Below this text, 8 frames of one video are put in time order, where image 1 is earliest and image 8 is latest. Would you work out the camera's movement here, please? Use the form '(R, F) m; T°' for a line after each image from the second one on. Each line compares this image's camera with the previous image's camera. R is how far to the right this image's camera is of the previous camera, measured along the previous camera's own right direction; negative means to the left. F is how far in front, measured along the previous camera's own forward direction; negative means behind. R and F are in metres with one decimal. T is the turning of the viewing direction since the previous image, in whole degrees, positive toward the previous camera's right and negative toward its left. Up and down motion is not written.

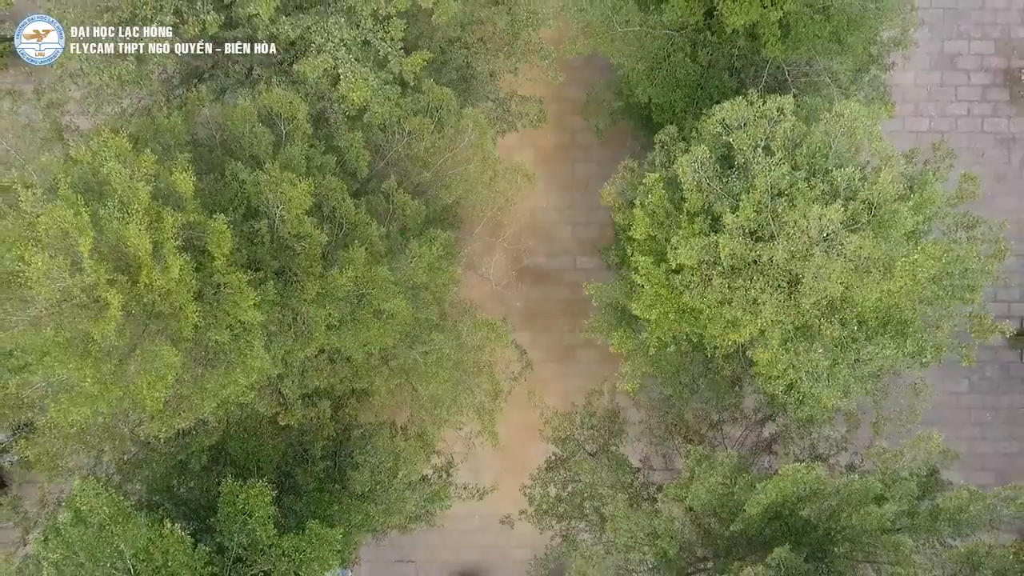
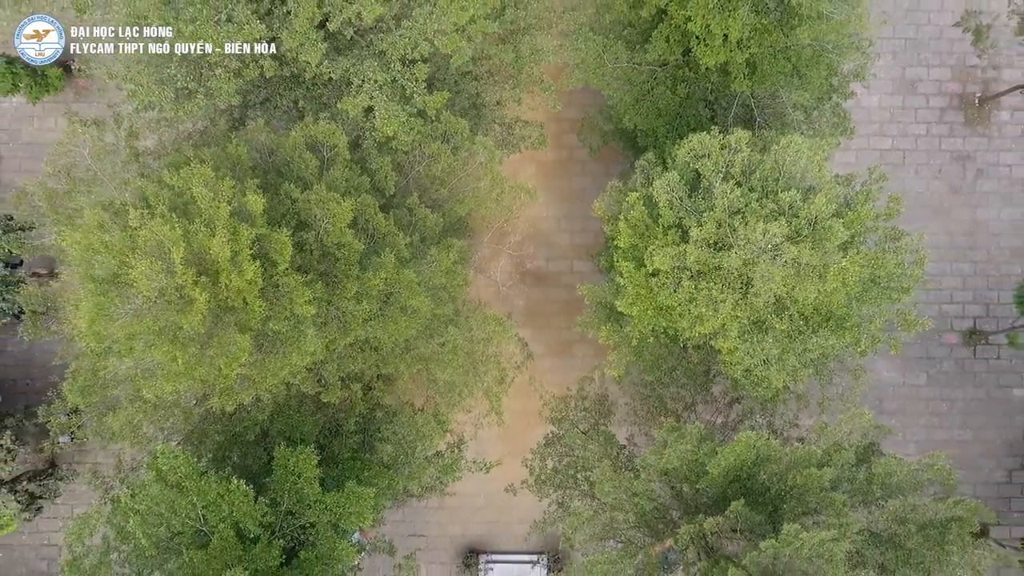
(-0.1, -1.8) m; 0°
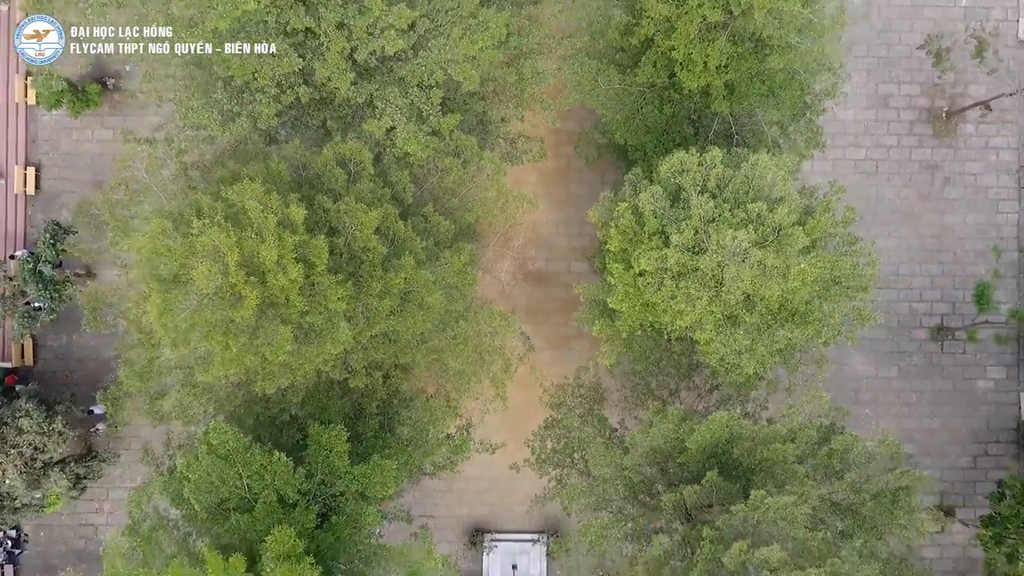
(-0.1, -1.5) m; 0°
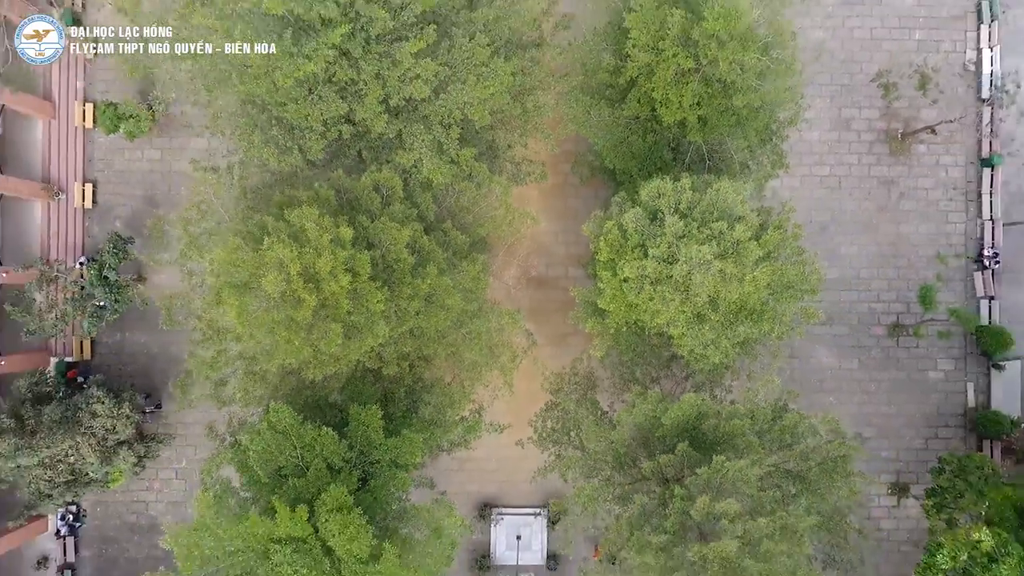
(-0.1, -2.5) m; 0°
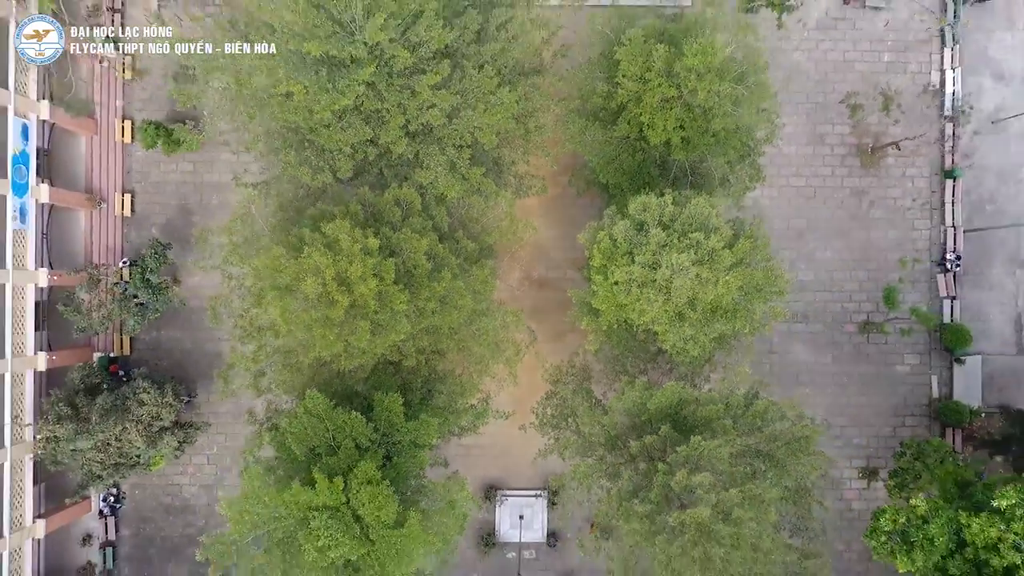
(-0.1, -2.1) m; 0°
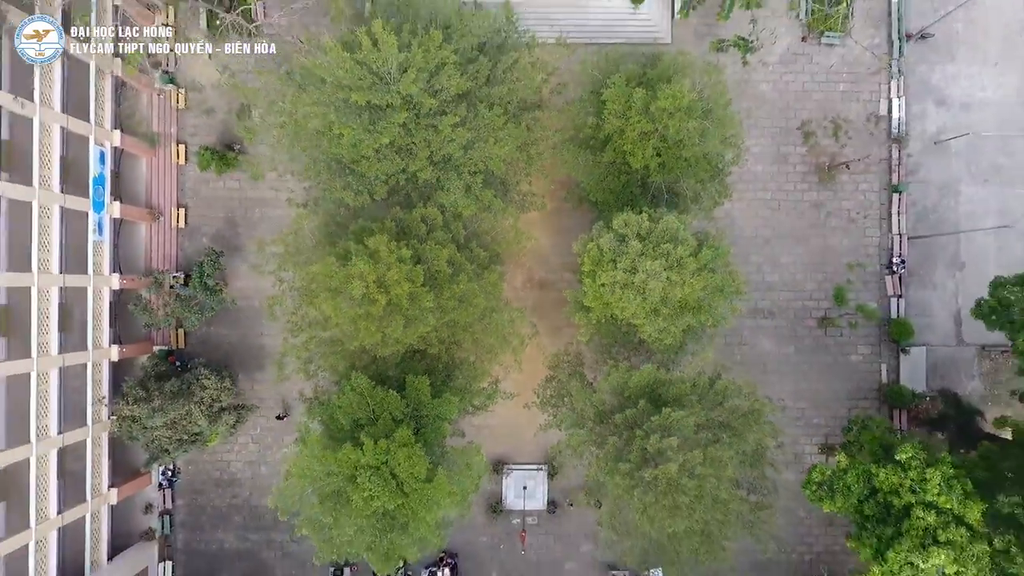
(-0.2, -3.6) m; 0°
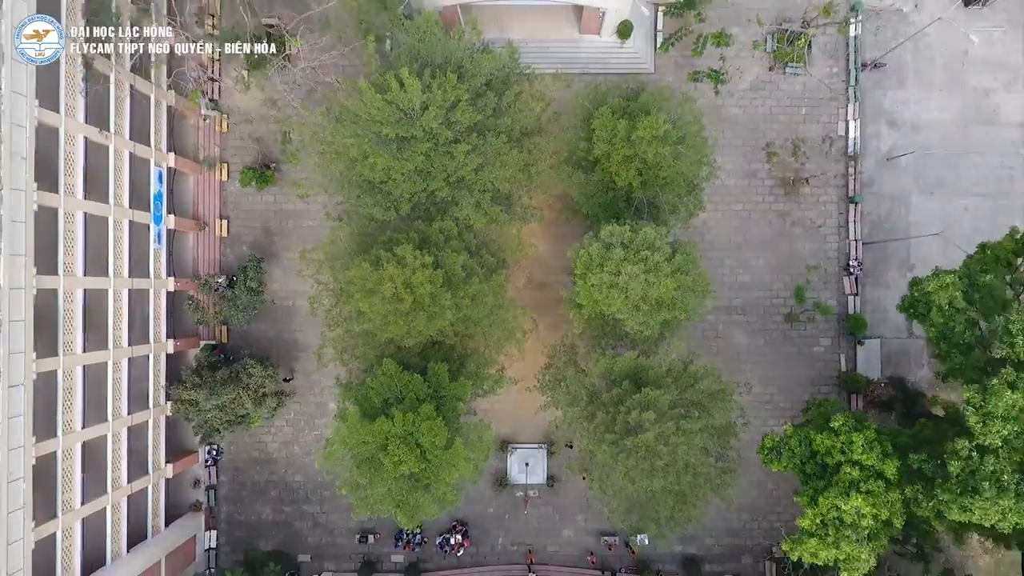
(-0.1, -3.8) m; 0°
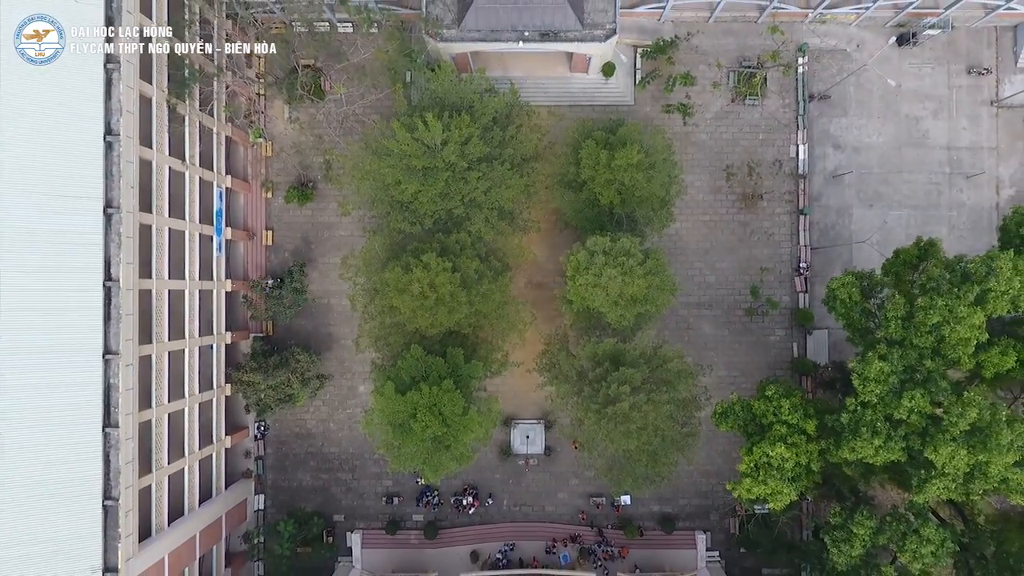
(-0.2, -5.6) m; 0°
